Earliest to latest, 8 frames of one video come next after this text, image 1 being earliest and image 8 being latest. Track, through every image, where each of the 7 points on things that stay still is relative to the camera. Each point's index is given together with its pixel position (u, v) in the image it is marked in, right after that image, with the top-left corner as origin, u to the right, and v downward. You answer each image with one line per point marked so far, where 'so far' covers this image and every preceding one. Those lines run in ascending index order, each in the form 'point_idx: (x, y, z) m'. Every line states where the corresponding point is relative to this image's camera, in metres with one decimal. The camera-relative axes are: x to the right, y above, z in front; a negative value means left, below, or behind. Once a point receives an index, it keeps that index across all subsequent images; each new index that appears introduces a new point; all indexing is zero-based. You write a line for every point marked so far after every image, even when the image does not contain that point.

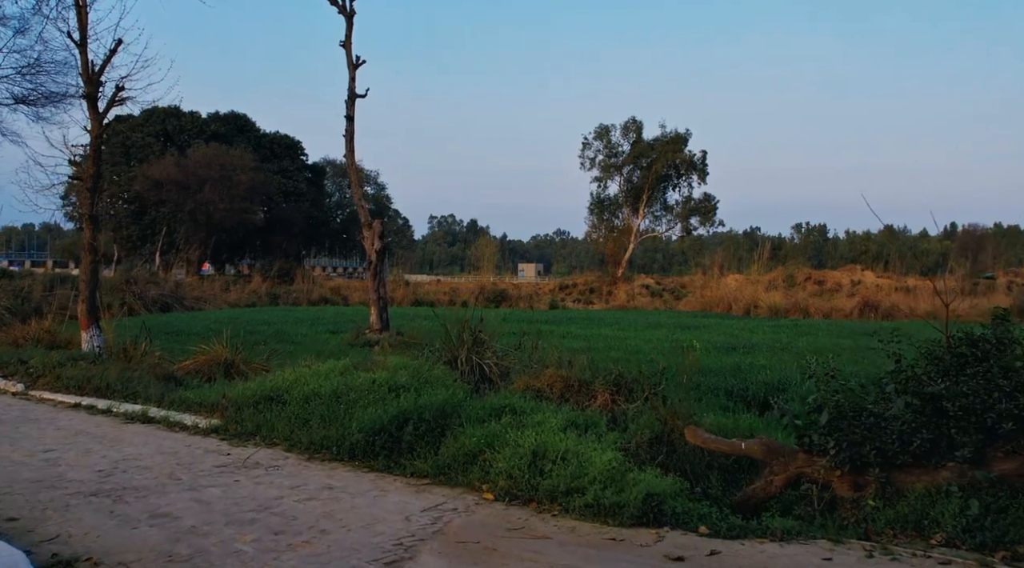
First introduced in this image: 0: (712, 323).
0: (+3.5, -0.7, +14.0) m
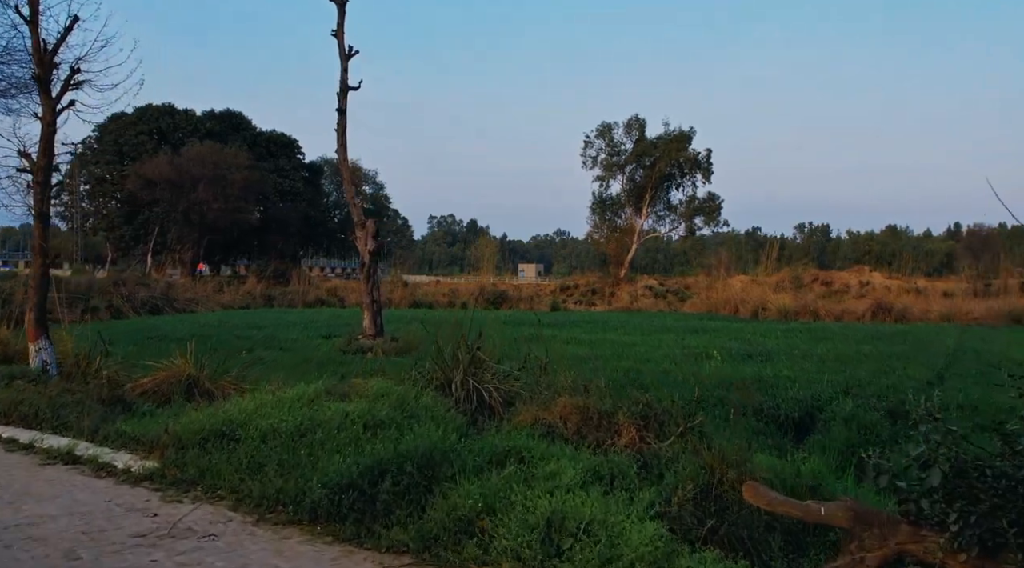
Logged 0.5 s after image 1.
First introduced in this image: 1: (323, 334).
0: (+3.5, -0.7, +13.5) m
1: (-2.6, -0.7, +11.3) m
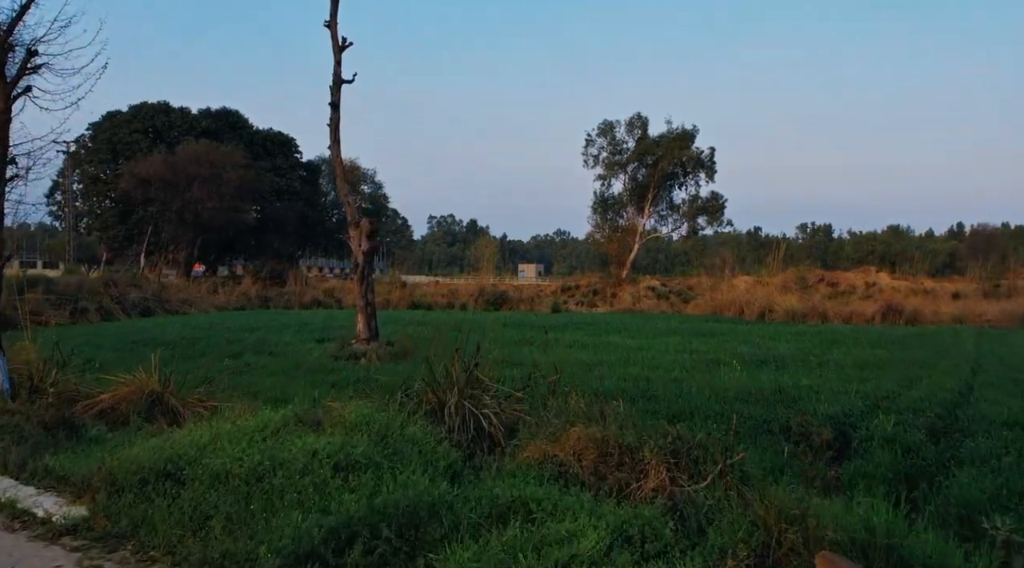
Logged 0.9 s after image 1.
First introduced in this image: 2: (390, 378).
0: (+3.5, -0.7, +13.0) m
1: (-2.6, -0.7, +10.9) m
2: (-0.9, -0.7, +6.2) m
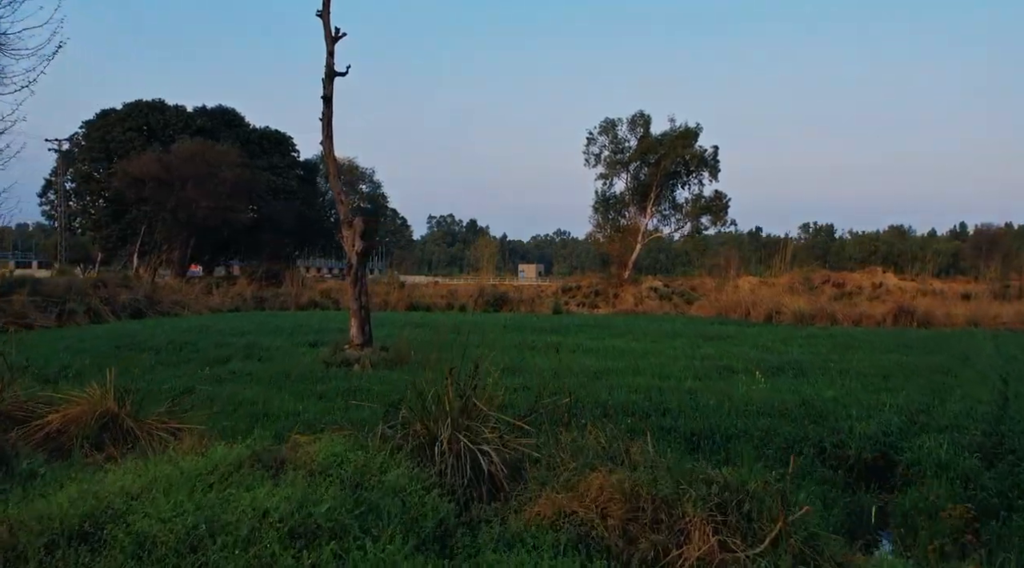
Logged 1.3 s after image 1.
0: (+3.5, -0.8, +12.6) m
1: (-2.6, -0.7, +10.5) m
2: (-0.9, -0.7, +5.8) m
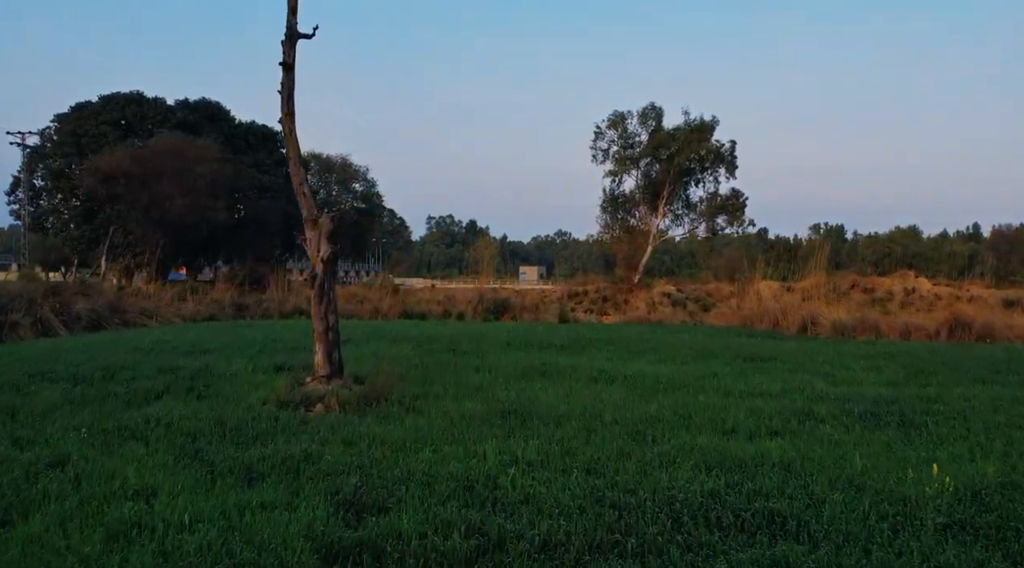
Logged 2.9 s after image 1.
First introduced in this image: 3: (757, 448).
0: (+3.6, -0.9, +10.9) m
1: (-2.5, -0.9, +8.7) m
2: (-0.9, -0.9, +4.0) m
3: (+1.3, -0.9, +4.3) m
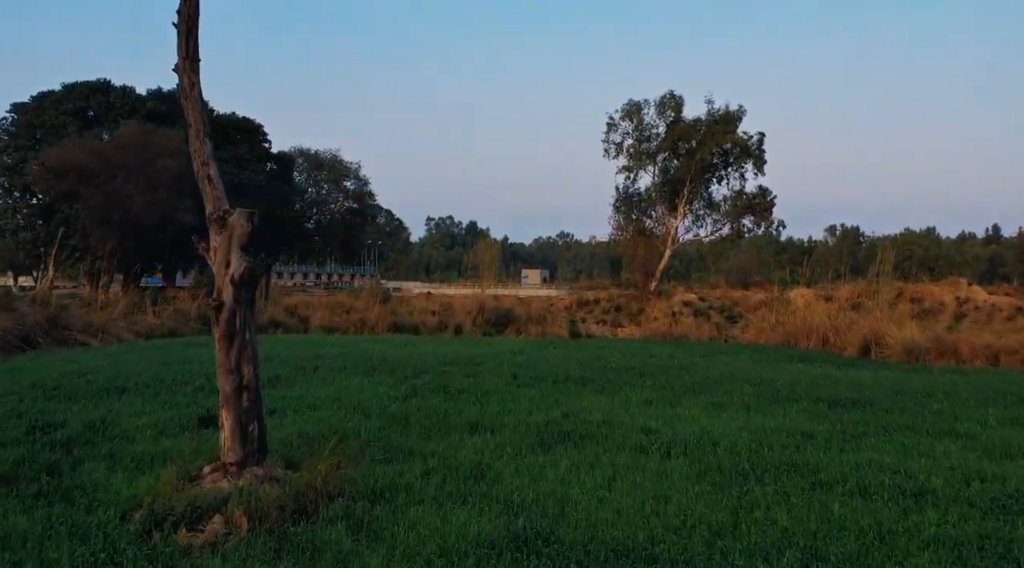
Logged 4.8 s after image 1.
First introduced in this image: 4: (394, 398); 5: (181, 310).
0: (+3.7, -1.1, +8.5) m
1: (-2.5, -1.0, +6.4) m
2: (-0.8, -1.0, +1.6) m
3: (+1.4, -1.0, +2.0) m
4: (-1.1, -1.0, +7.4) m
5: (-7.2, -0.6, +17.8) m
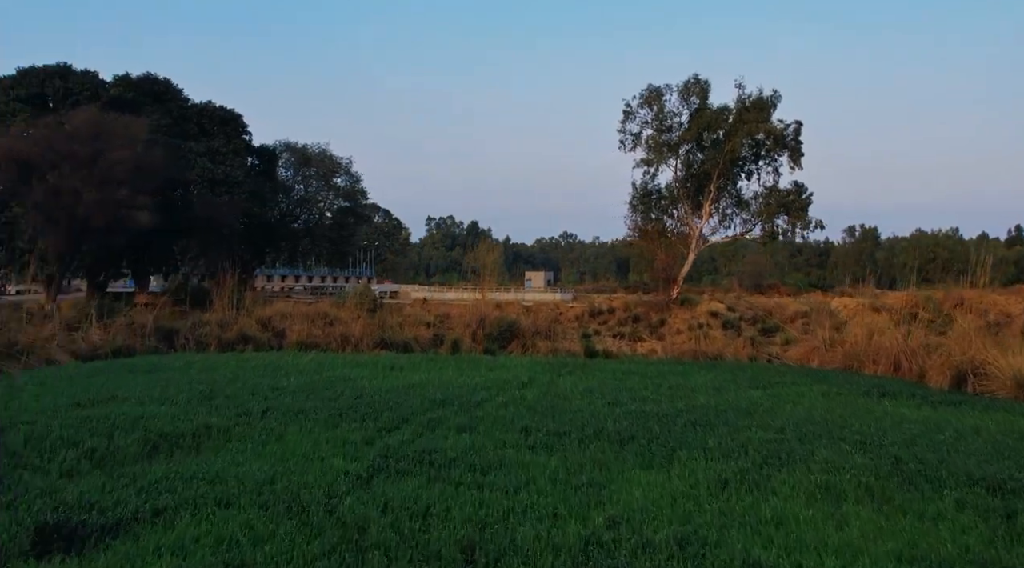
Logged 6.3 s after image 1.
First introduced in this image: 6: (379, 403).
0: (+3.8, -1.3, +6.1) m
1: (-2.4, -1.2, +4.0) m
2: (-0.7, -1.2, -0.7) m
3: (+1.4, -1.2, -0.4) m
4: (-1.0, -1.2, +5.0) m
5: (-7.1, -0.7, +15.5) m
6: (-1.4, -1.2, +8.1) m
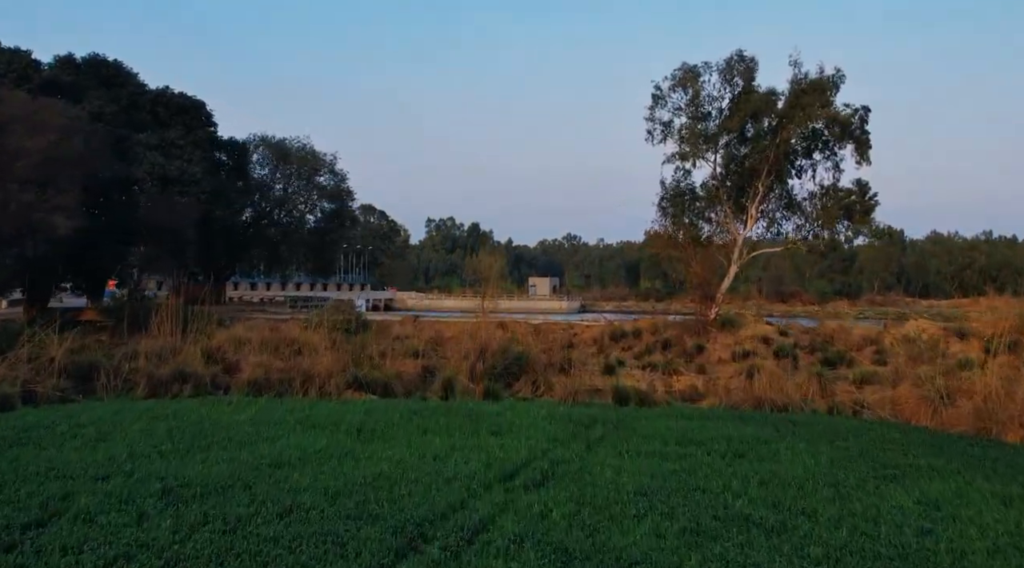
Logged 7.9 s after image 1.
0: (+3.9, -1.6, +2.8) m
1: (-2.3, -1.6, +0.7) m
2: (-0.6, -1.6, -4.0) m
3: (+1.5, -1.6, -3.7) m
4: (-0.9, -1.6, +1.8) m
5: (-7.0, -1.1, +12.2) m
6: (-1.3, -1.6, +4.8) m
